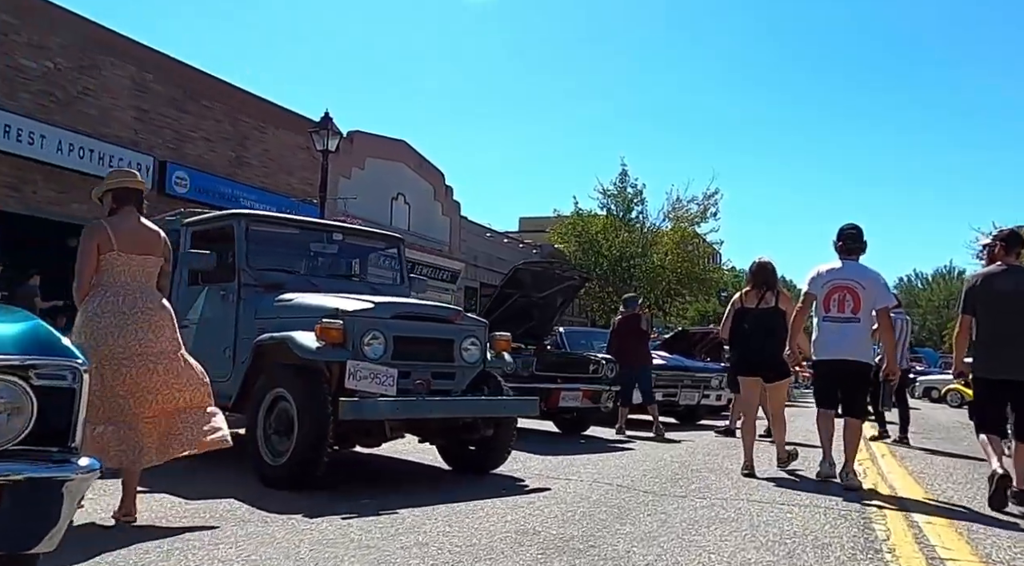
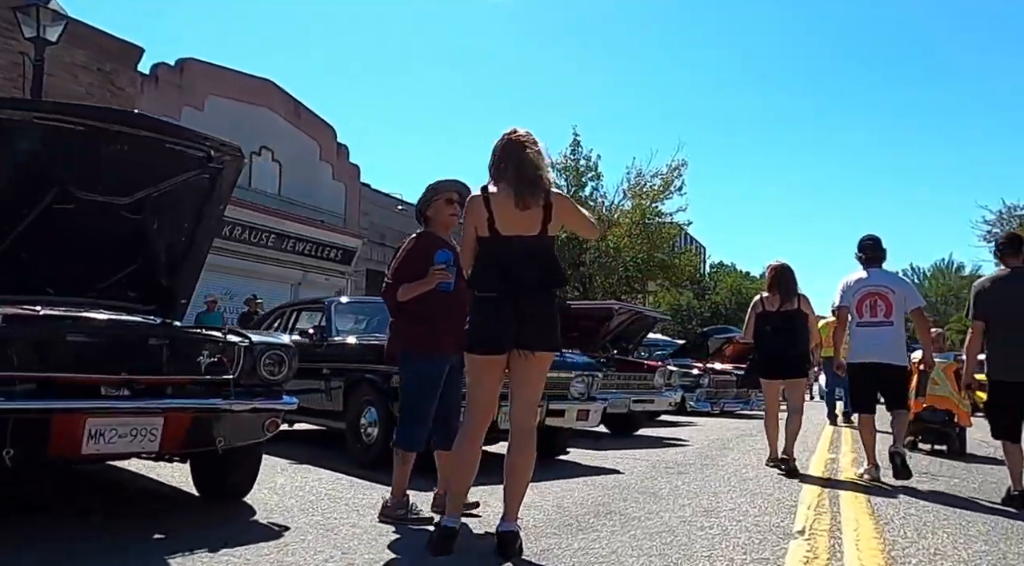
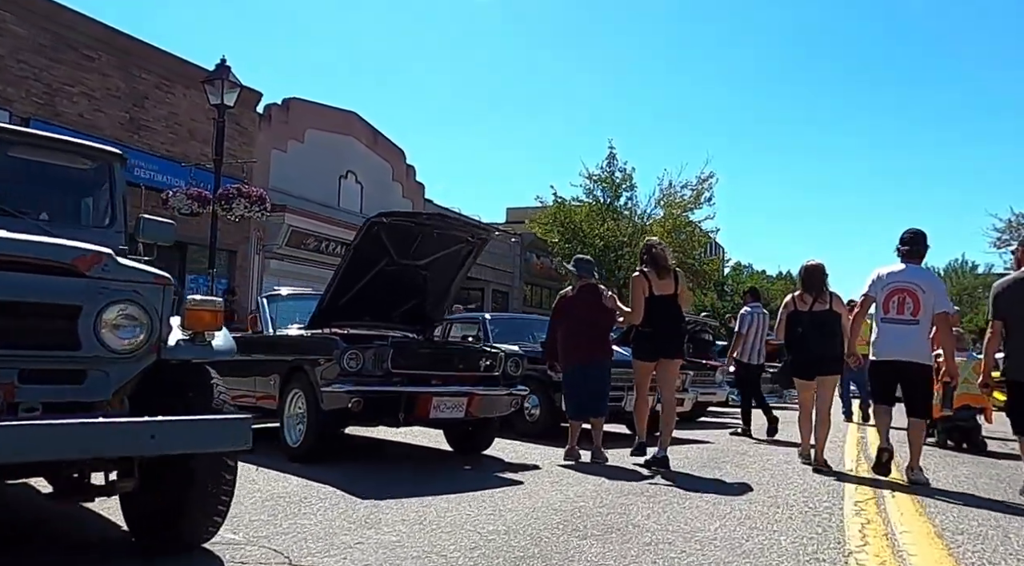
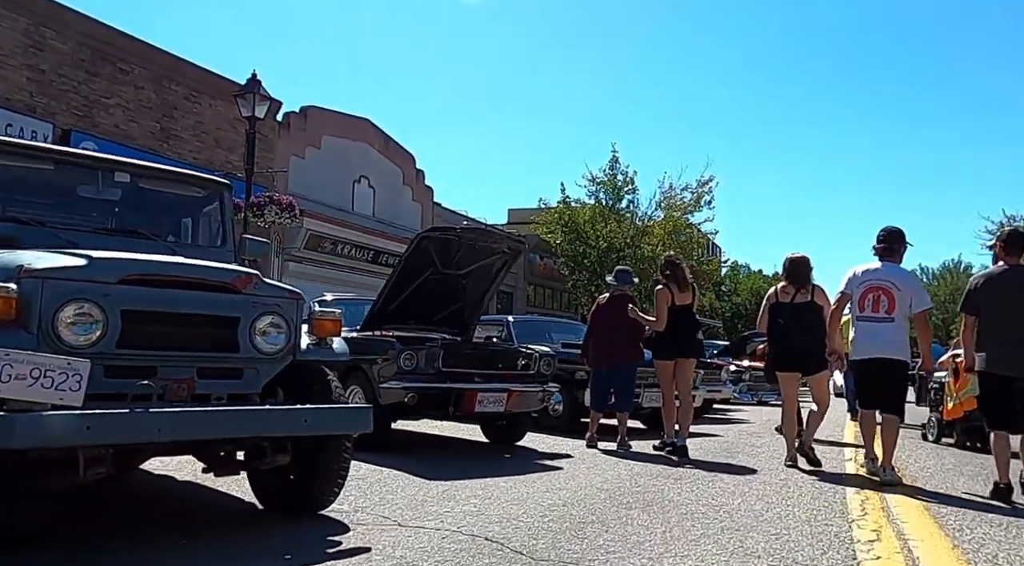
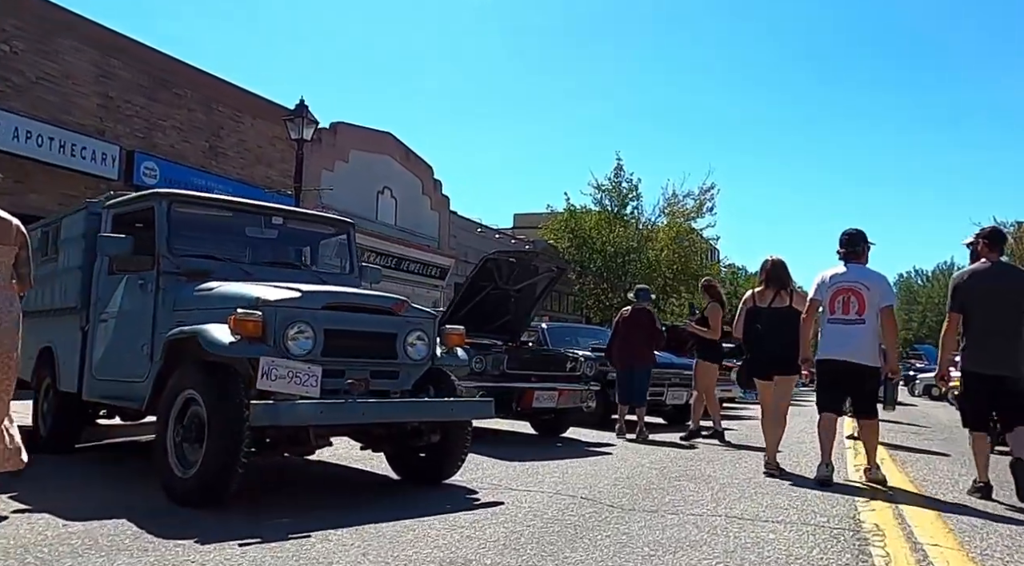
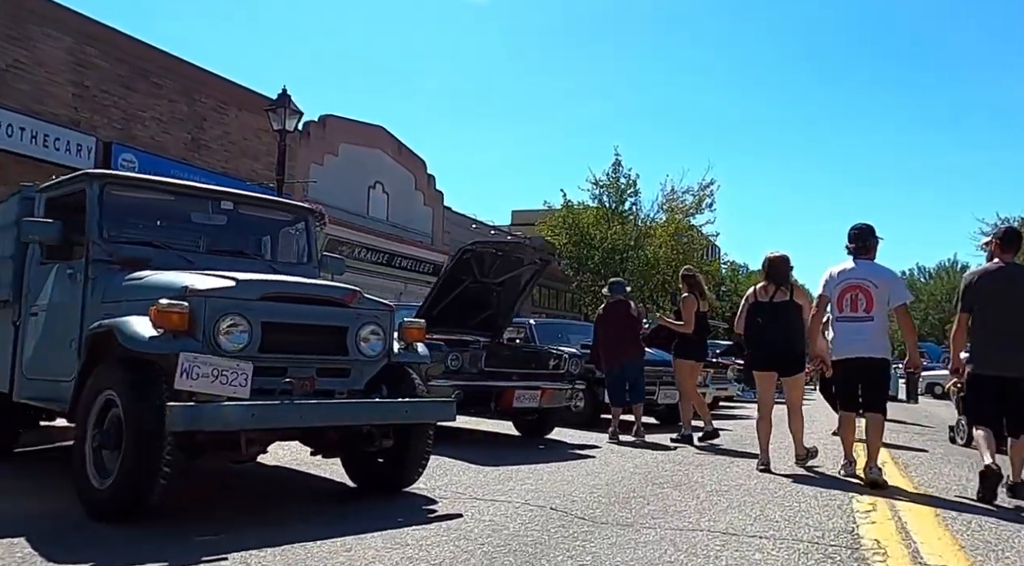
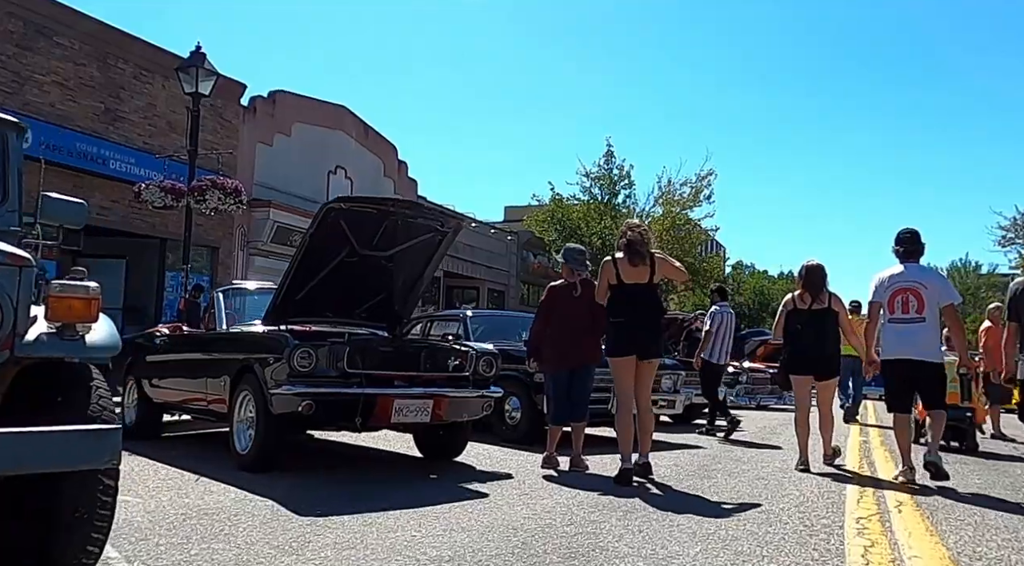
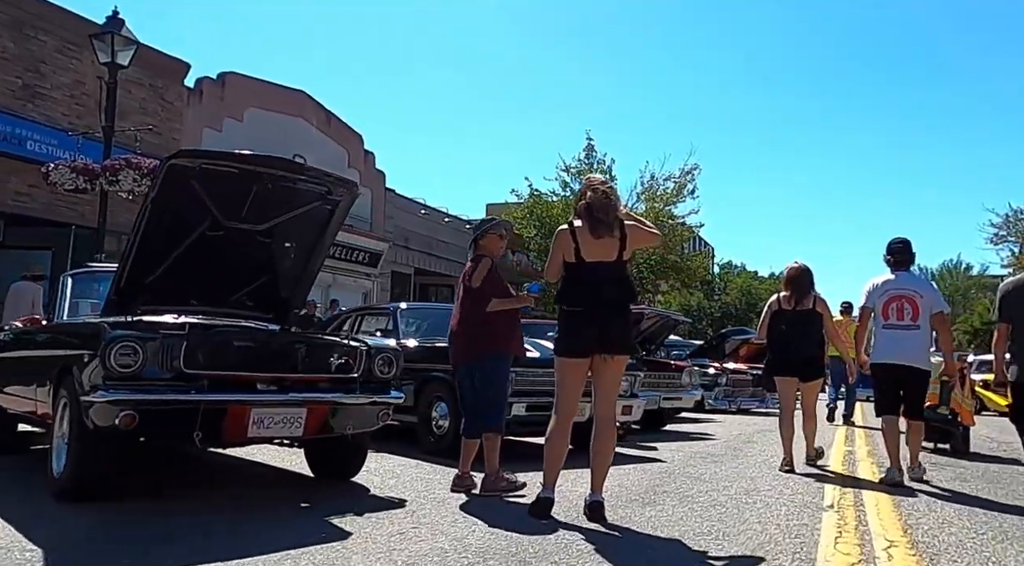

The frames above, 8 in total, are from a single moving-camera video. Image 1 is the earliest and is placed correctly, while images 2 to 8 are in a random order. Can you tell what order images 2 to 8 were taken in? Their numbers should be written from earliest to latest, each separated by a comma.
5, 6, 4, 3, 7, 8, 2
